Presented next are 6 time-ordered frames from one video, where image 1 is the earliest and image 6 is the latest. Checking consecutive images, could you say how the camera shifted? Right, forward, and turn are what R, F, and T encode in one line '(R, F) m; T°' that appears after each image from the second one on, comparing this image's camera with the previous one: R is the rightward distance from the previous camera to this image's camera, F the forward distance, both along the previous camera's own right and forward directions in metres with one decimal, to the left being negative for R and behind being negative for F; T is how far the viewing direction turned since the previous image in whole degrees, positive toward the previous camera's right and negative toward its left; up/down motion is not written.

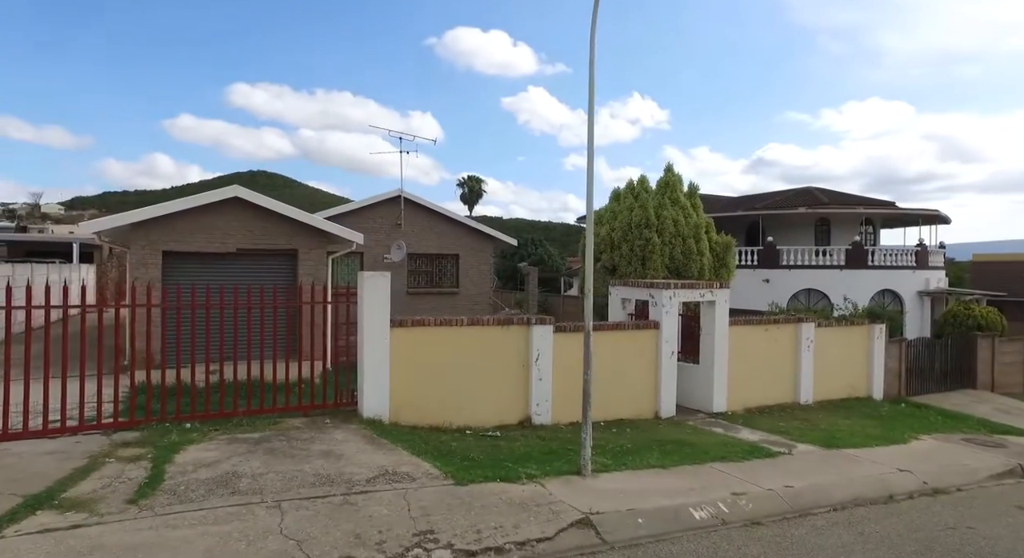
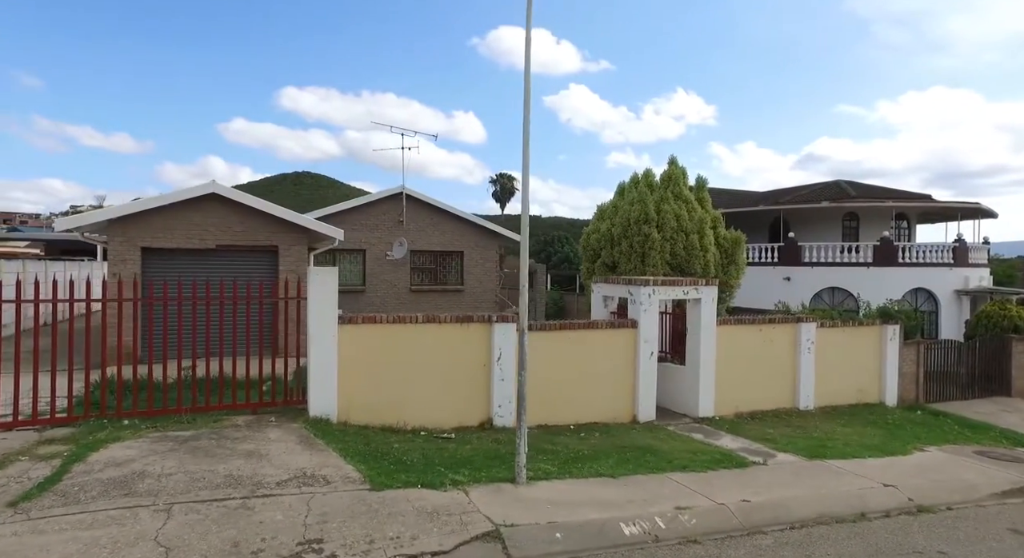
(+1.1, +0.4) m; -4°
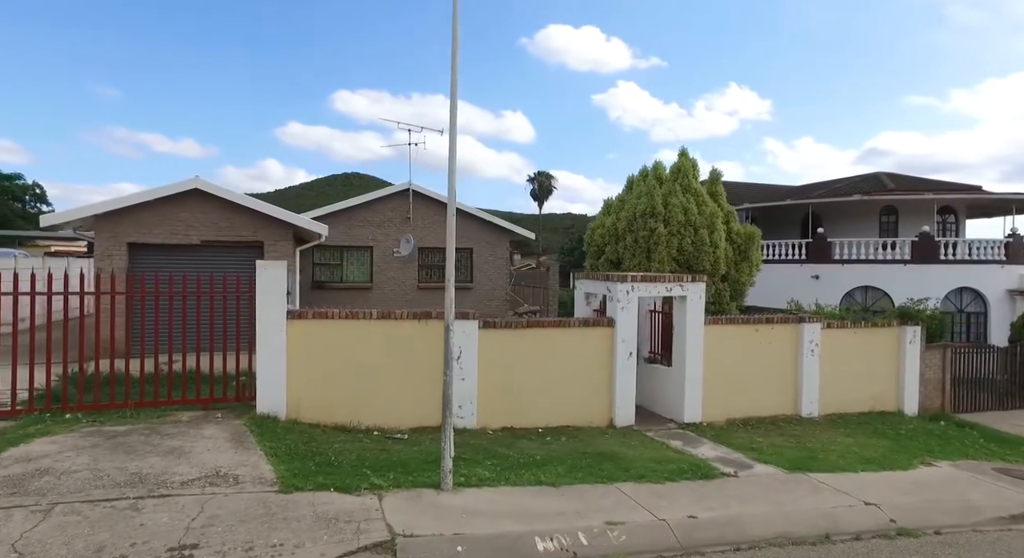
(+1.2, +0.5) m; -5°
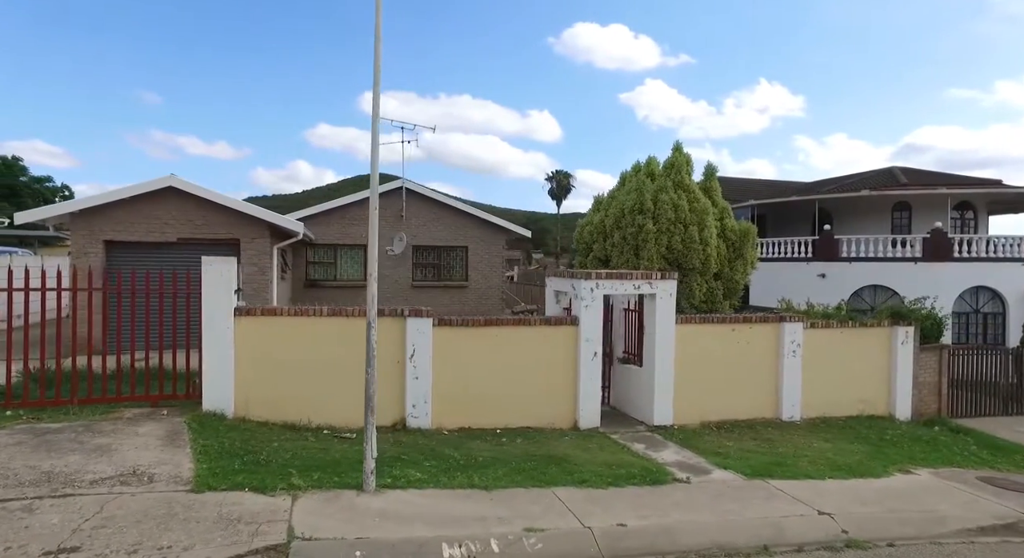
(+0.9, +0.2) m; -3°
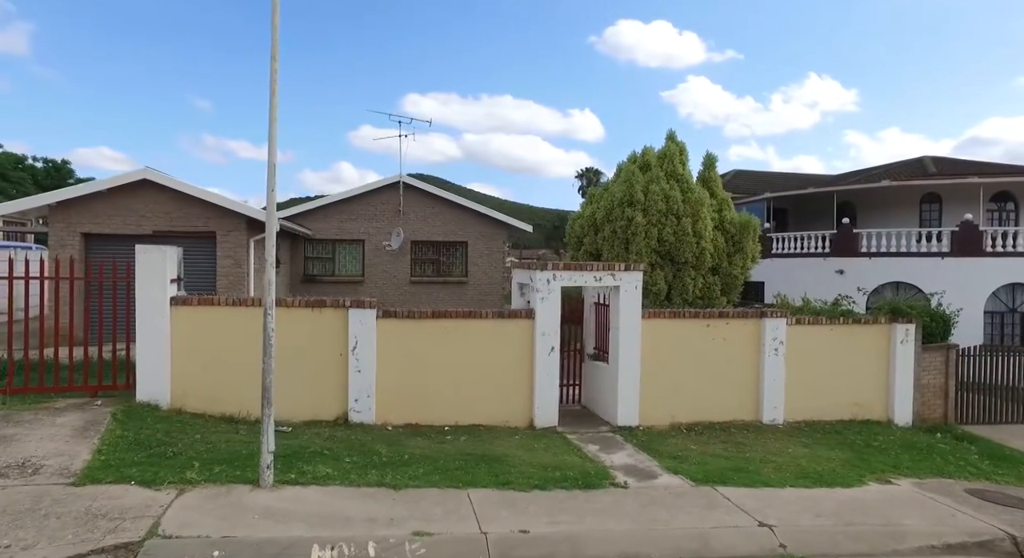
(+1.2, +0.4) m; -4°
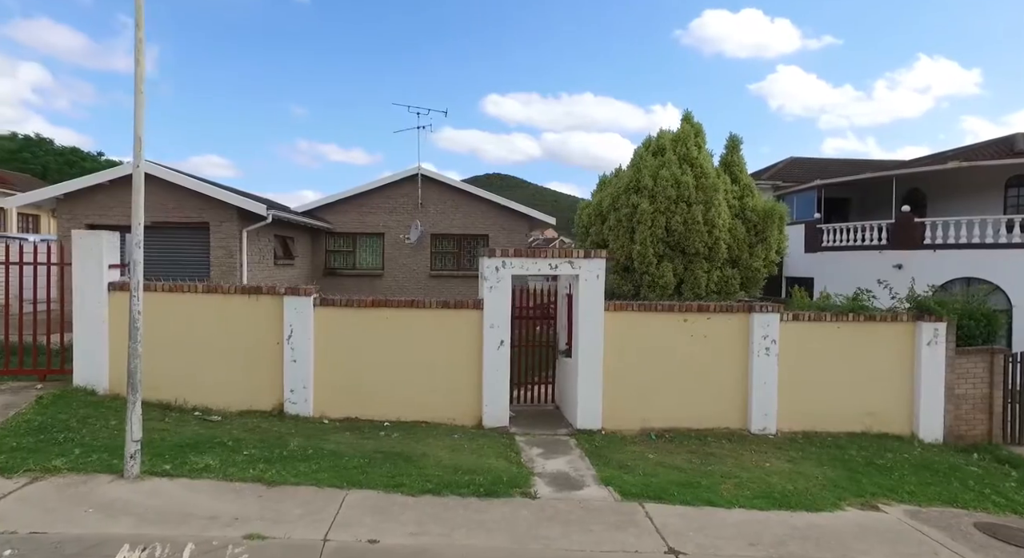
(+1.6, +0.7) m; -8°
